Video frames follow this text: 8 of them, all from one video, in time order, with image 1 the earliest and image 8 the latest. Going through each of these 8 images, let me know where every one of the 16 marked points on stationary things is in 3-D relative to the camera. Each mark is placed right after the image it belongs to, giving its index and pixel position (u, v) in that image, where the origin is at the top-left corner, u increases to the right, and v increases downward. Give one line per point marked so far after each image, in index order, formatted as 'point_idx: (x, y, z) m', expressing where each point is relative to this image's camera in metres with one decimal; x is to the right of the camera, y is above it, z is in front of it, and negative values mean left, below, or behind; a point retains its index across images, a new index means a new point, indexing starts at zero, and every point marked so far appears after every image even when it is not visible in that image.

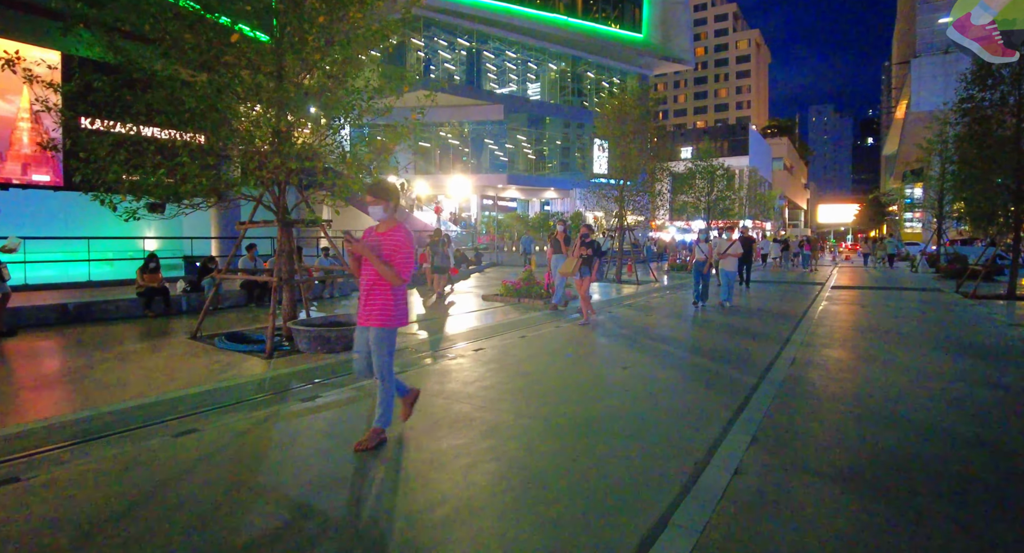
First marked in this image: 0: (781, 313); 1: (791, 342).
0: (+6.6, -0.9, +12.3) m
1: (+5.4, -1.1, +9.7) m
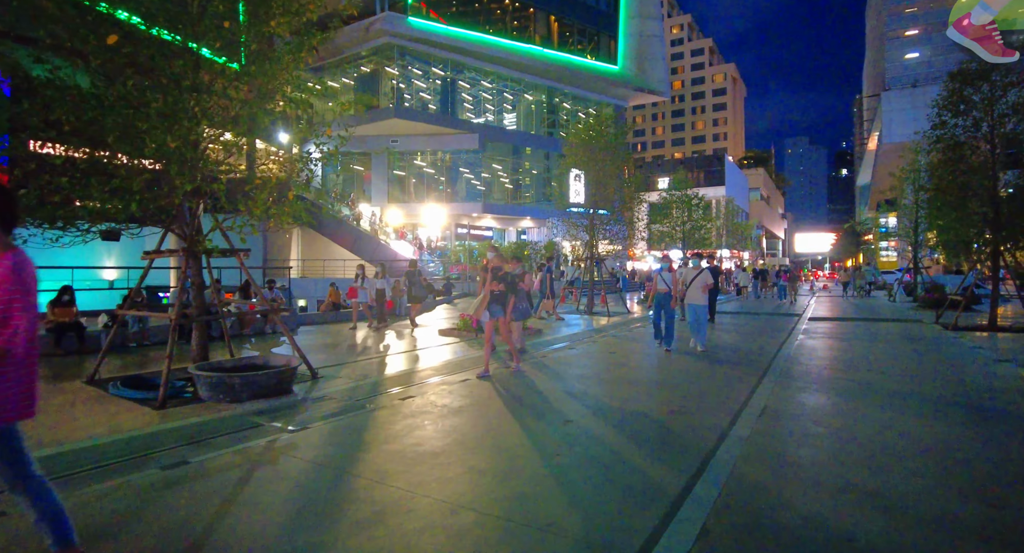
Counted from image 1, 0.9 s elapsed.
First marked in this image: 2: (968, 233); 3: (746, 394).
0: (+5.6, -1.6, +11.4) m
1: (+4.4, -1.7, +8.7) m
2: (+11.9, +1.1, +12.7) m
3: (+3.8, -1.7, +7.8) m
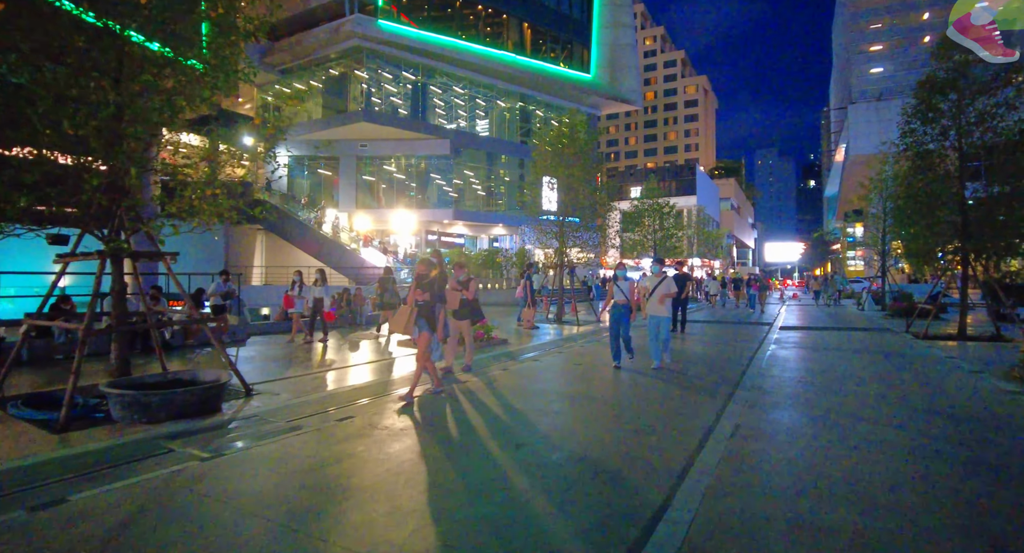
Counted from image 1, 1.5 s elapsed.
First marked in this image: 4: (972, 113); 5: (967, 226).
0: (+4.7, -1.8, +10.9) m
1: (+3.7, -1.8, +8.2) m
2: (+11.0, +0.9, +12.6) m
3: (+3.0, -1.8, +7.2) m
4: (+11.8, +4.2, +12.3) m
5: (+11.5, +1.2, +12.2) m
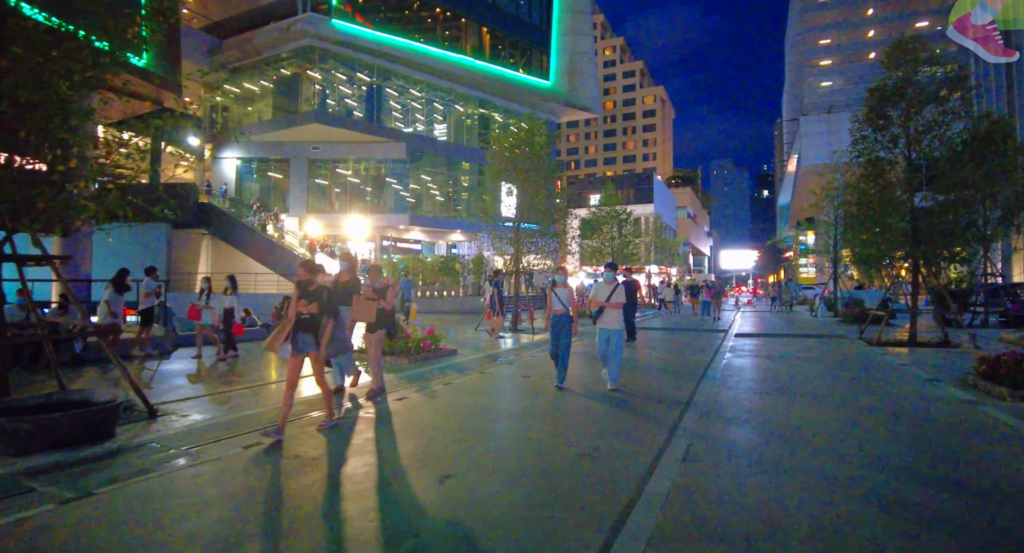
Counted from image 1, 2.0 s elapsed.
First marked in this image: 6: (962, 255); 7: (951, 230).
0: (+3.6, -1.9, +10.5) m
1: (+2.8, -1.9, +7.7) m
2: (+9.7, +0.7, +12.7) m
3: (+2.2, -1.9, +6.7) m
4: (+10.5, +4.0, +12.5) m
5: (+10.2, +1.1, +12.3) m
6: (+11.3, +0.5, +12.2) m
7: (+10.7, +1.1, +11.8) m
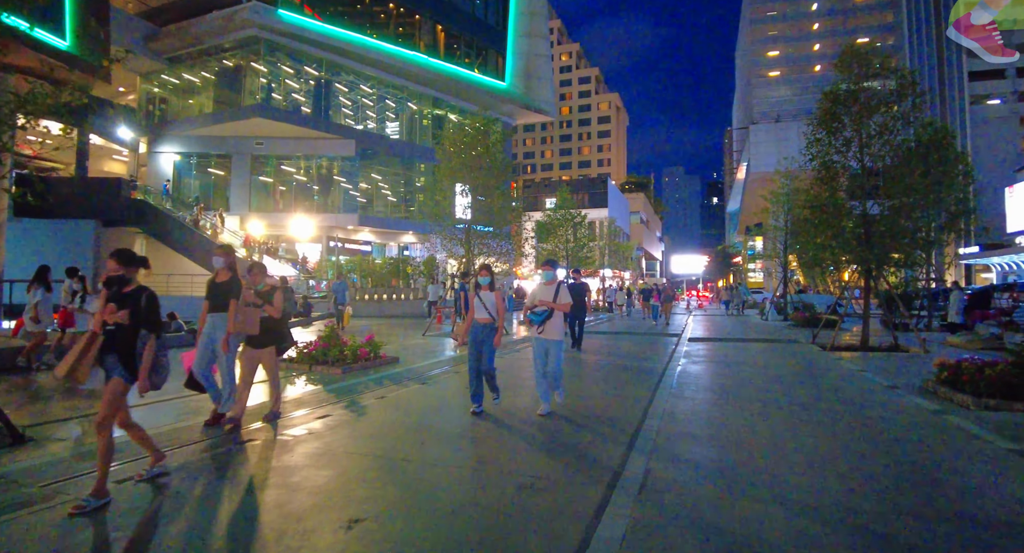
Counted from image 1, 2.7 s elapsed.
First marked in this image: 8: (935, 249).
0: (+2.5, -2.0, +10.0) m
1: (+1.9, -1.9, +7.1) m
2: (+8.4, +0.6, +12.7) m
3: (+1.4, -1.9, +6.1) m
4: (+9.2, +3.9, +12.6) m
5: (+8.9, +1.0, +12.4) m
6: (+10.0, +0.4, +12.3) m
7: (+9.5, +1.0, +11.9) m
8: (+11.1, +0.7, +12.8) m
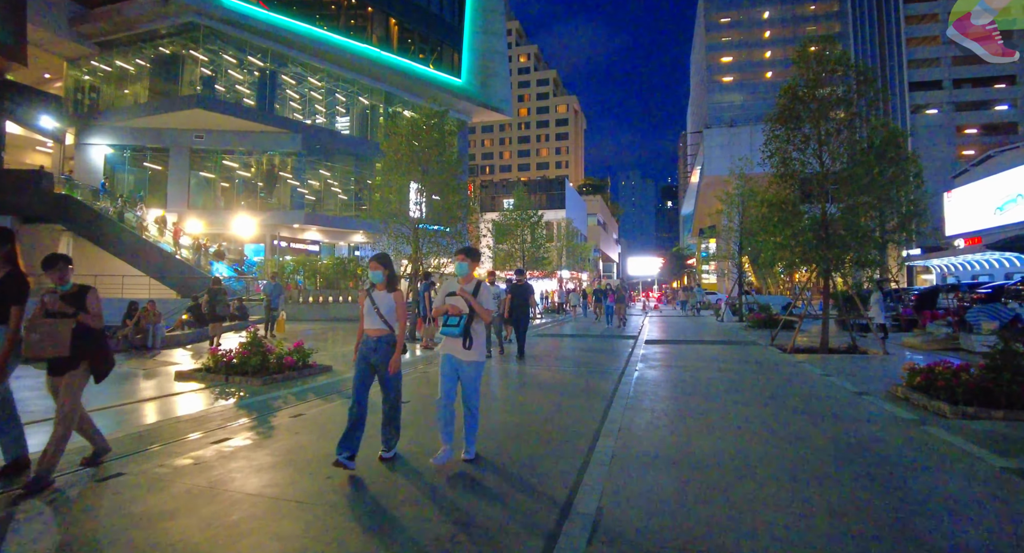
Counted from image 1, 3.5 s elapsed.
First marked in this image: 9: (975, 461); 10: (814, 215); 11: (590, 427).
0: (+1.5, -2.0, +9.3) m
1: (+1.1, -1.9, +6.3) m
2: (+7.1, +0.6, +12.5) m
3: (+0.7, -1.9, +5.3) m
4: (+8.0, +3.9, +12.5) m
5: (+7.7, +1.0, +12.2) m
6: (+8.8, +0.4, +12.2) m
7: (+8.3, +1.0, +11.8) m
8: (+9.8, +0.7, +12.7) m
9: (+4.0, -1.6, +4.2) m
10: (+7.5, +1.5, +12.3) m
11: (+0.9, -1.9, +5.7) m
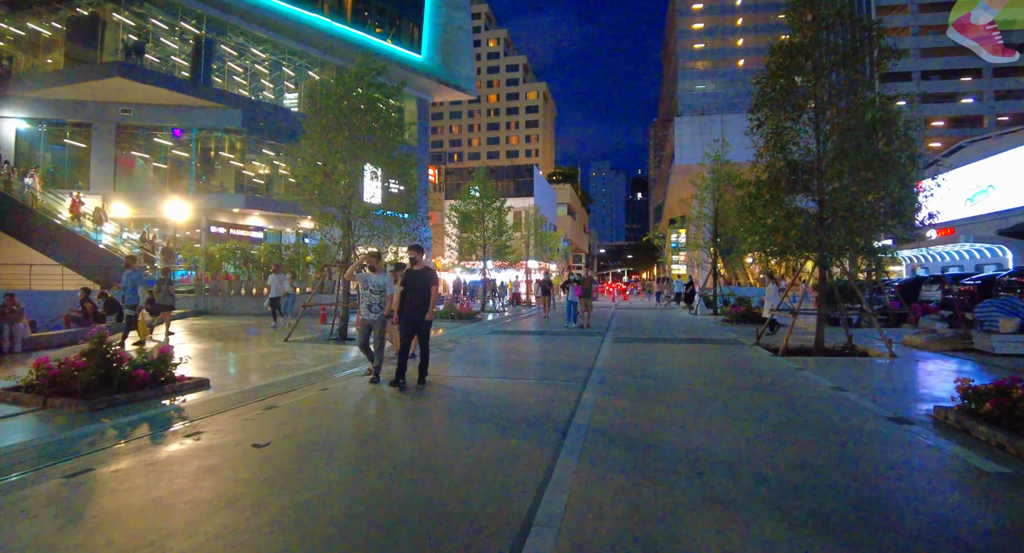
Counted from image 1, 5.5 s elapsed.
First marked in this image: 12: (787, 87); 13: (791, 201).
0: (+0.5, -1.8, +7.4) m
1: (+0.3, -1.8, +4.5) m
2: (+6.0, +0.9, +10.9) m
3: (0.0, -1.8, +3.4) m
4: (+6.8, +4.1, +10.9) m
5: (+6.6, +1.2, +10.7) m
6: (+7.7, +0.6, +10.8) m
7: (+7.1, +1.2, +10.3) m
8: (+8.6, +1.0, +11.4) m
9: (+3.3, -1.5, +2.6) m
10: (+6.3, +1.7, +10.8) m
11: (+0.1, -1.8, +3.8) m
12: (+6.0, +4.2, +11.0) m
13: (+6.4, +1.9, +10.8) m
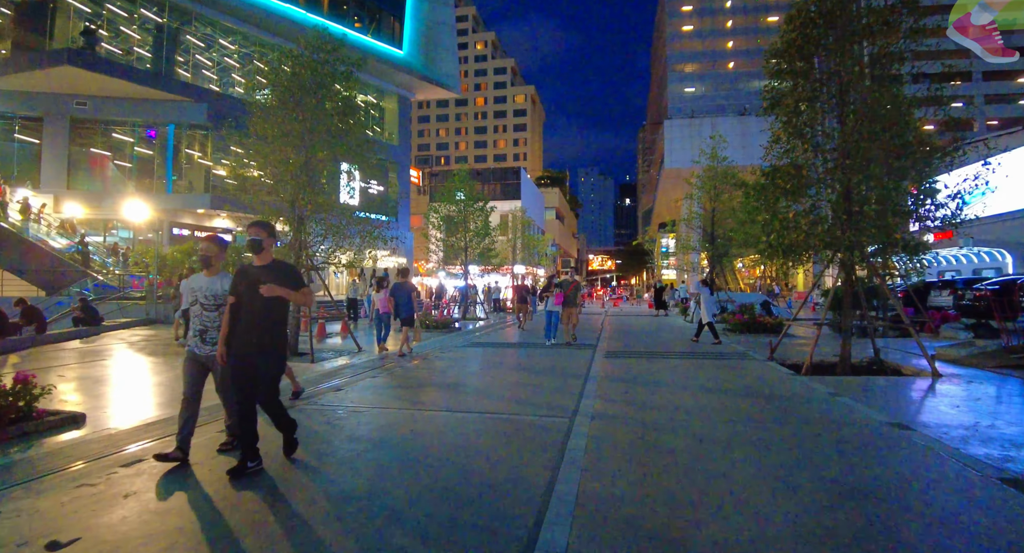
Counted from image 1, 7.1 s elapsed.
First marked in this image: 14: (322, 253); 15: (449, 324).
0: (+0.1, -1.8, +6.0) m
1: (0.0, -1.8, +3.1) m
2: (+5.5, +0.8, +9.6) m
3: (-0.3, -1.8, +2.0) m
4: (+6.4, +4.0, +9.7) m
5: (+6.1, +1.1, +9.4) m
6: (+7.2, +0.5, +9.5) m
7: (+6.7, +1.1, +9.1) m
8: (+8.1, +0.9, +10.1) m
9: (+3.1, -1.5, +1.2) m
10: (+5.9, +1.6, +9.5) m
11: (-0.2, -1.8, +2.4) m
12: (+5.5, +4.1, +9.8) m
13: (+6.0, +1.9, +9.6) m
14: (-5.8, +0.9, +19.0) m
15: (-2.3, -1.7, +17.8) m
